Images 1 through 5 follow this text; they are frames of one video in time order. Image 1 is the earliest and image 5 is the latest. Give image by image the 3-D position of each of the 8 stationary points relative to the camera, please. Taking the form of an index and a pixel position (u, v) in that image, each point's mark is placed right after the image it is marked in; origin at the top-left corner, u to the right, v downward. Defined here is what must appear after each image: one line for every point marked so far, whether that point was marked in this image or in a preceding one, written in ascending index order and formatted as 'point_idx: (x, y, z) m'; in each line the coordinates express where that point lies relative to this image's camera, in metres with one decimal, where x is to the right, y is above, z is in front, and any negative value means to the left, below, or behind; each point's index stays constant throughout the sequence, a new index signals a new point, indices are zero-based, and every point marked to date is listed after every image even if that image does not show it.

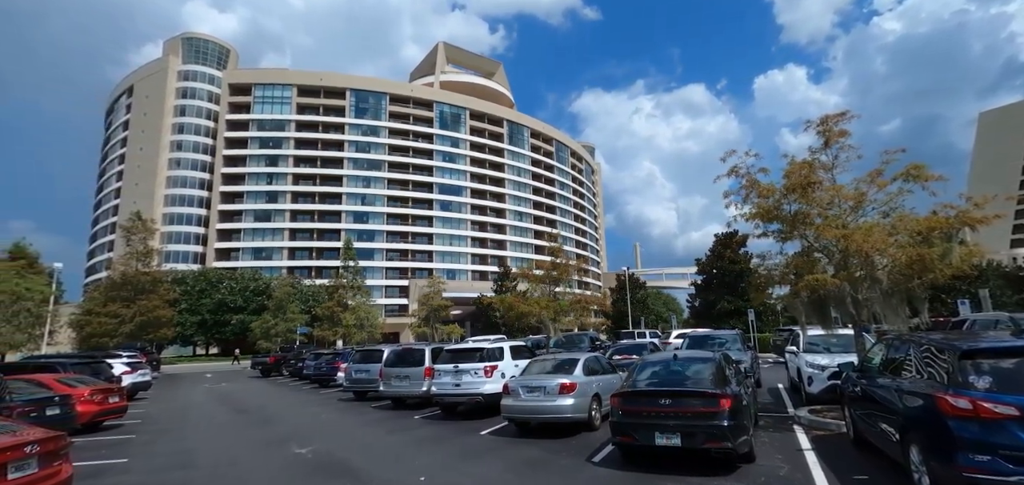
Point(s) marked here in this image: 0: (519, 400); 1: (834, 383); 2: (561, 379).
0: (+0.1, -3.1, +9.9) m
1: (+6.7, -2.9, +10.3) m
2: (+1.0, -2.7, +9.7) m
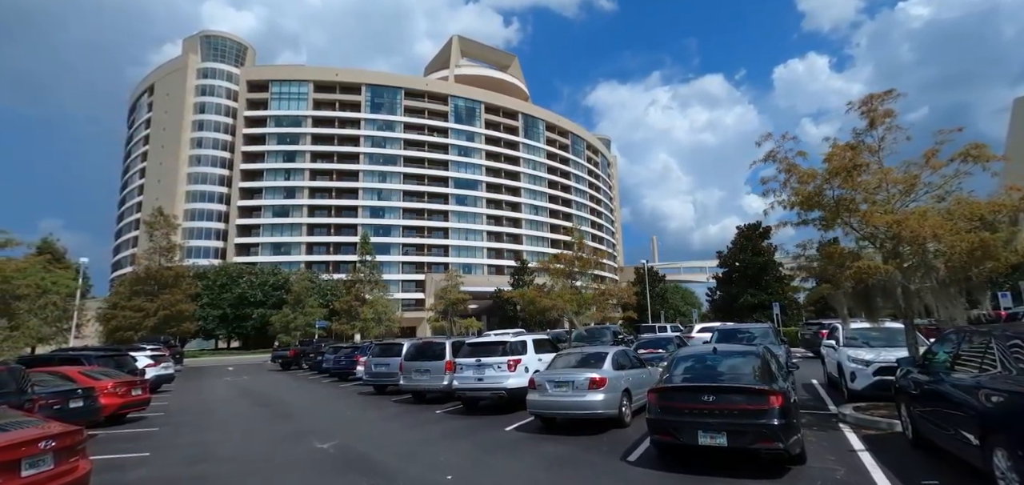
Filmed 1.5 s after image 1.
0: (+0.6, -2.9, +9.5) m
1: (+7.2, -2.7, +9.7) m
2: (+1.5, -2.5, +9.3) m
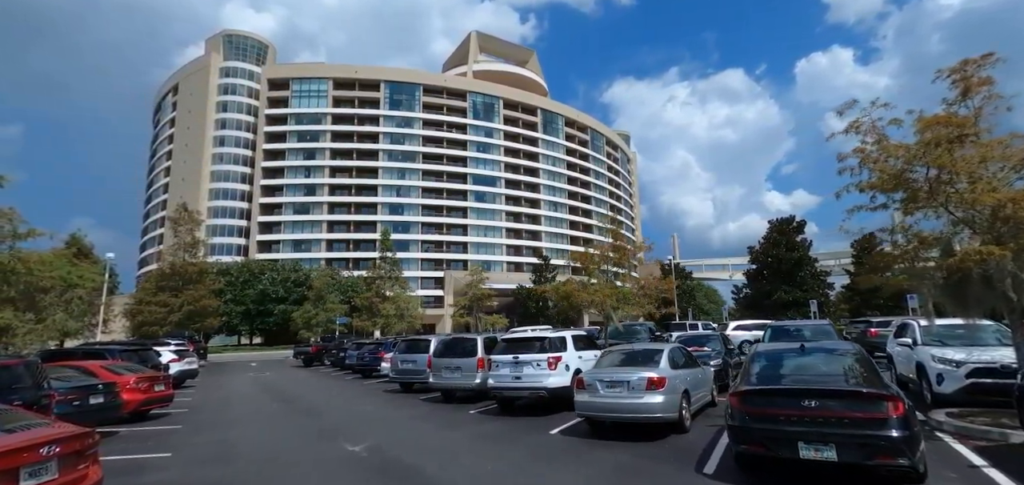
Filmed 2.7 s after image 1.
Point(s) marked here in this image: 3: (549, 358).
0: (+1.5, -2.7, +8.7) m
1: (+8.0, -2.4, +8.6) m
2: (+2.3, -2.2, +8.4) m
3: (+0.9, -2.7, +11.5) m
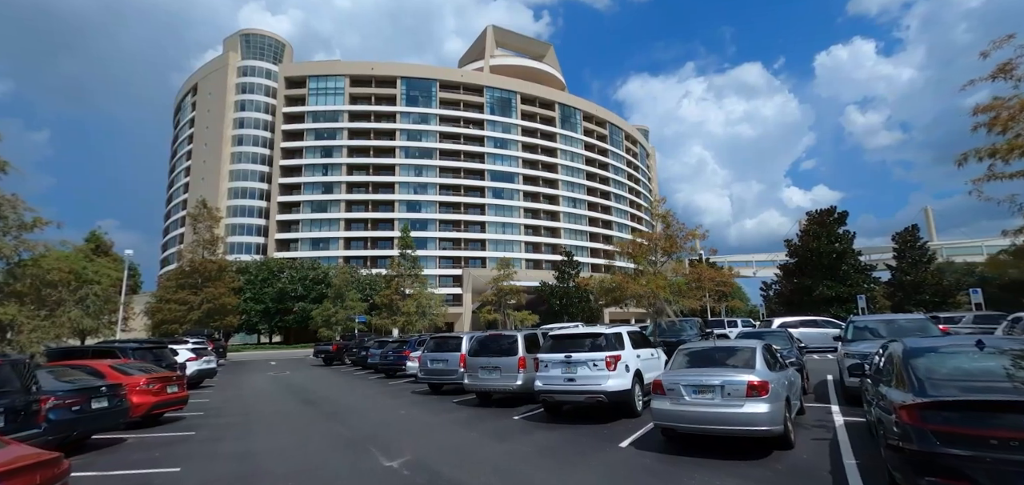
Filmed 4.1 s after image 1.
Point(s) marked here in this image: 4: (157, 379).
0: (+2.4, -2.3, +7.2) m
1: (+9.0, -2.0, +7.0) m
2: (+3.3, -1.9, +6.9) m
3: (+1.9, -2.3, +10.1) m
4: (-8.5, -3.3, +11.8) m
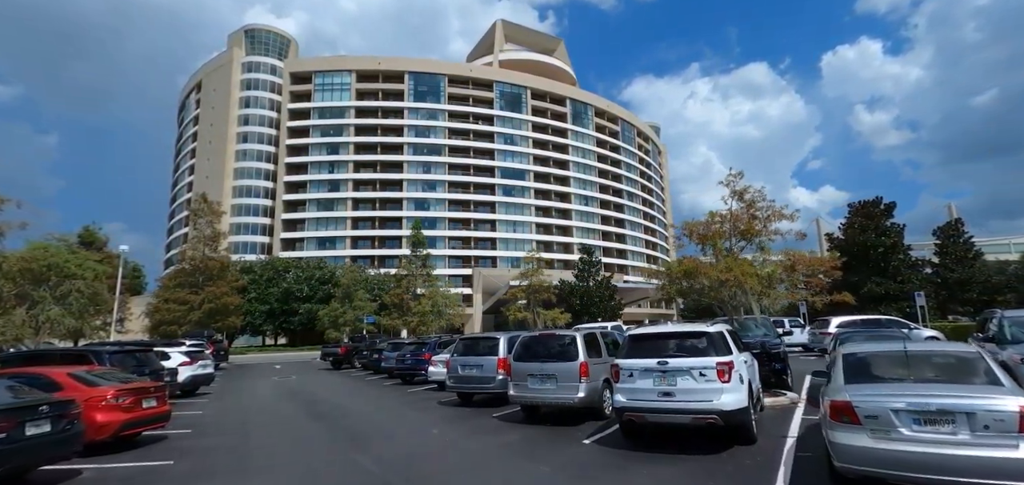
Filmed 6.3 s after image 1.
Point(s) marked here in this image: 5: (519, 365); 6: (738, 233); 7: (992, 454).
0: (+3.6, -1.8, +4.7) m
1: (+10.2, -1.5, +4.4) m
2: (+4.4, -1.4, +4.4) m
3: (+3.1, -1.8, +7.6) m
4: (-7.3, -2.8, +9.4) m
5: (+0.2, -2.7, +10.9) m
6: (+8.5, -0.1, +23.6) m
7: (+4.1, -1.8, +4.3) m
